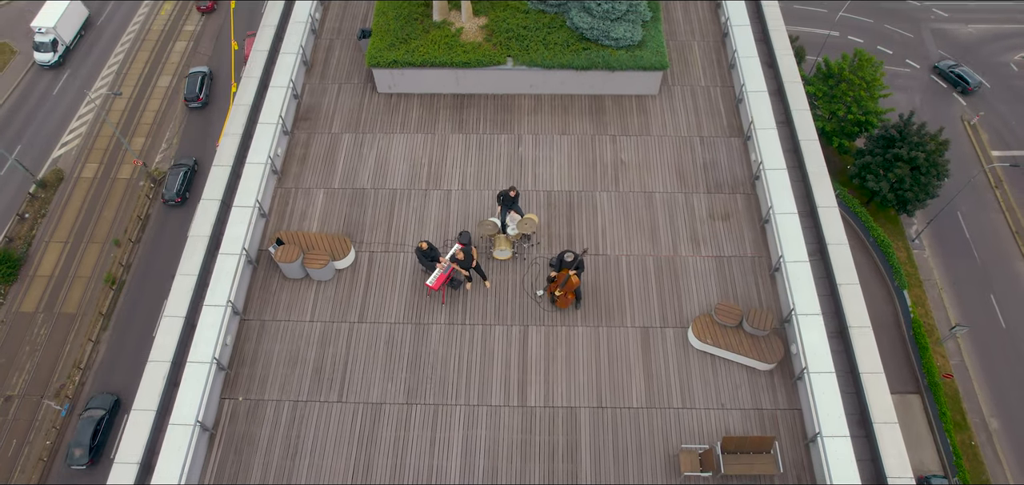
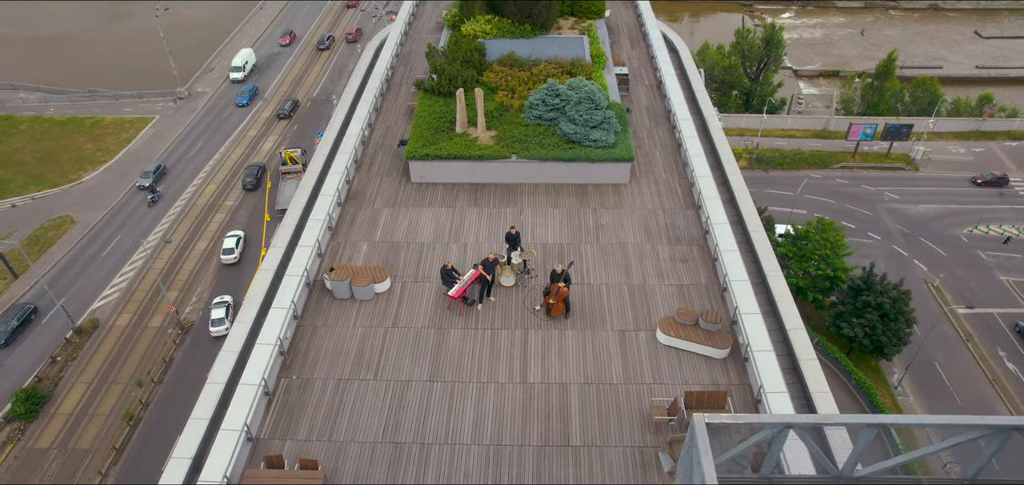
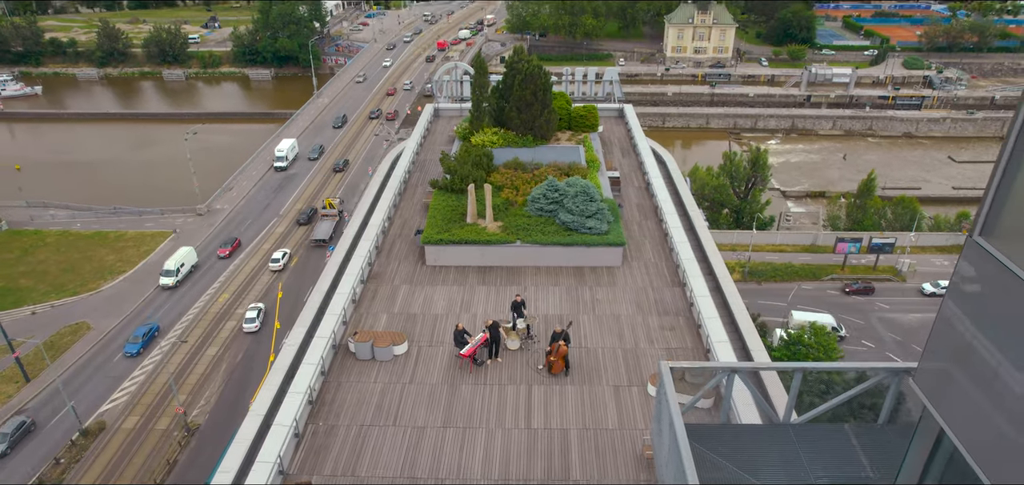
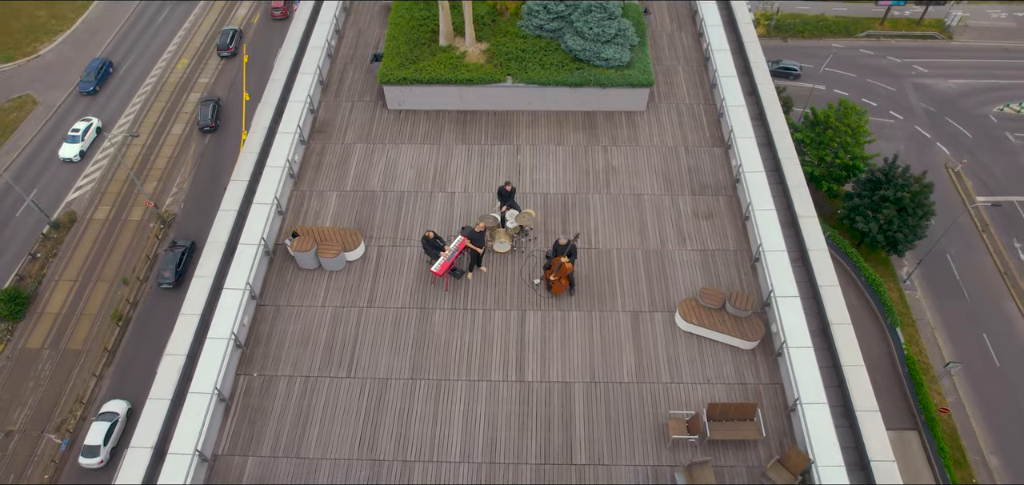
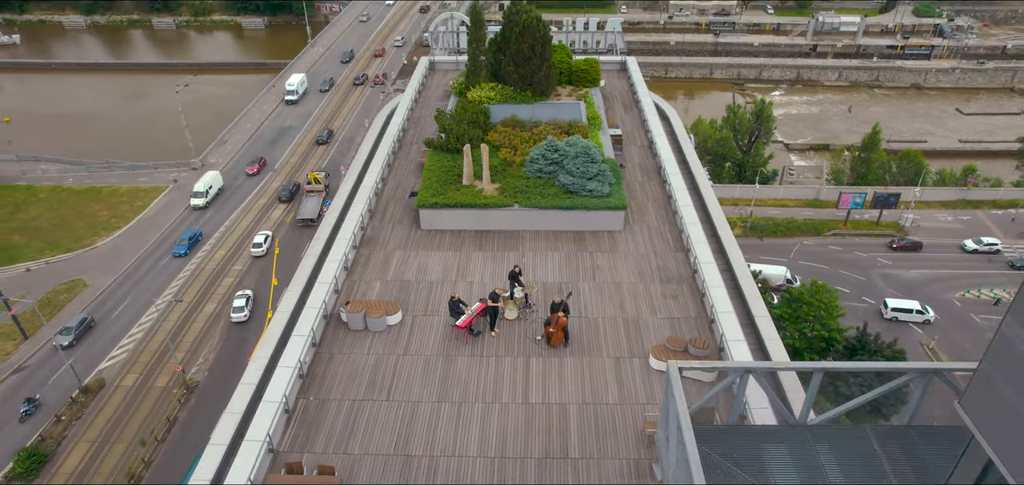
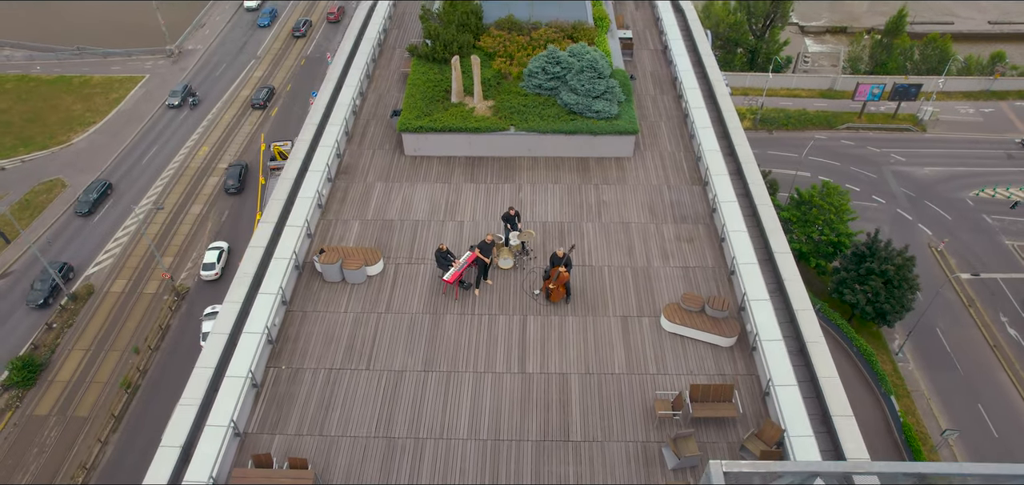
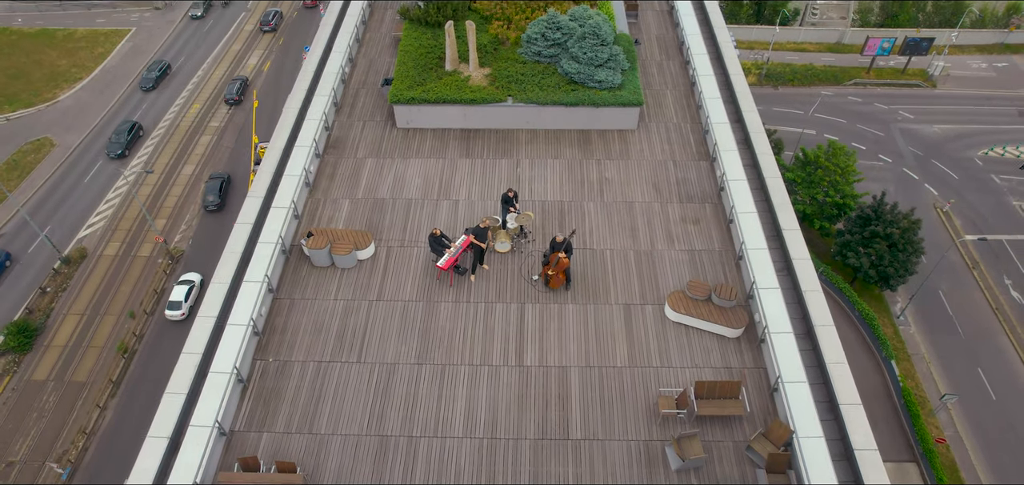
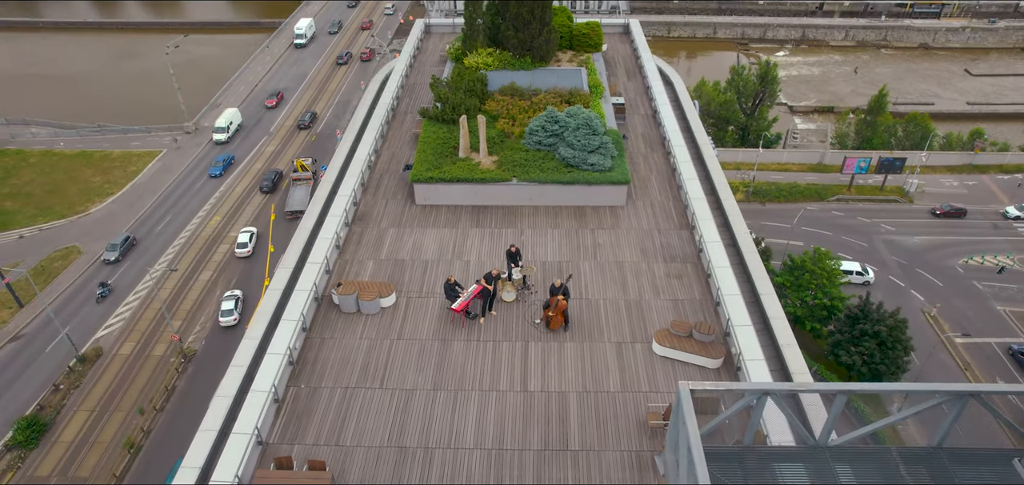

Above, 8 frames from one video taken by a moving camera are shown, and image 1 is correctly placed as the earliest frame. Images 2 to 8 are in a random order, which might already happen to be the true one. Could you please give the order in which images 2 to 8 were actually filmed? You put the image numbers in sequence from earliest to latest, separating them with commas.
4, 7, 6, 2, 8, 5, 3
